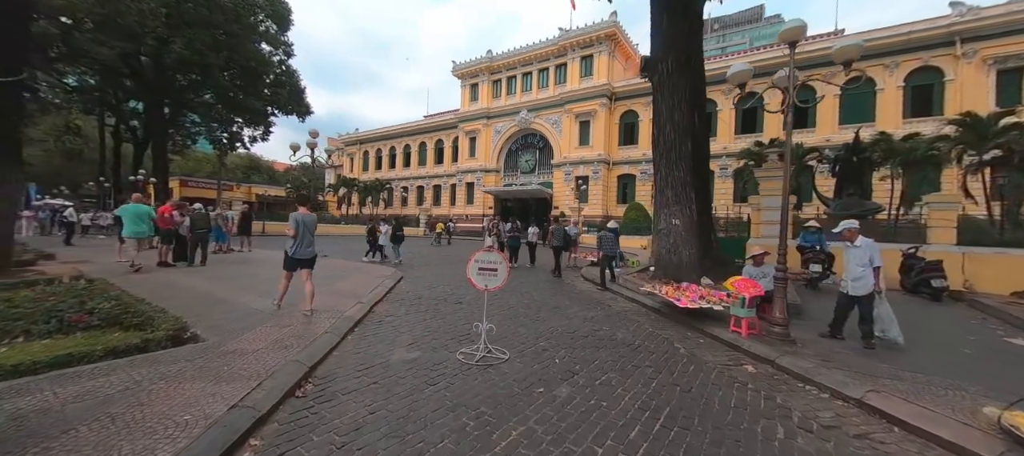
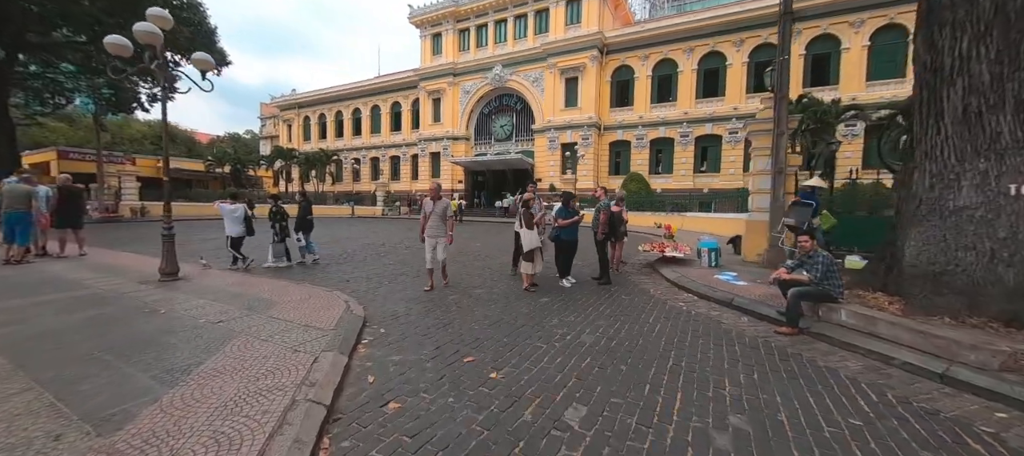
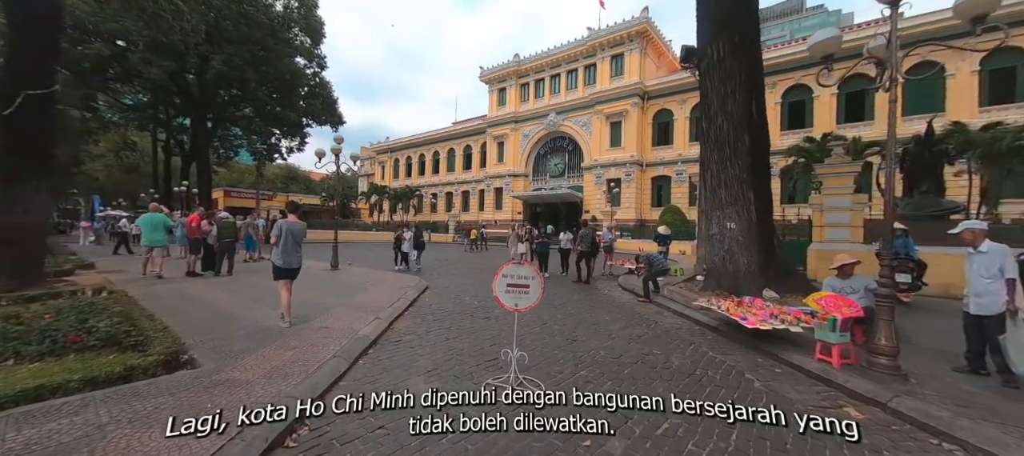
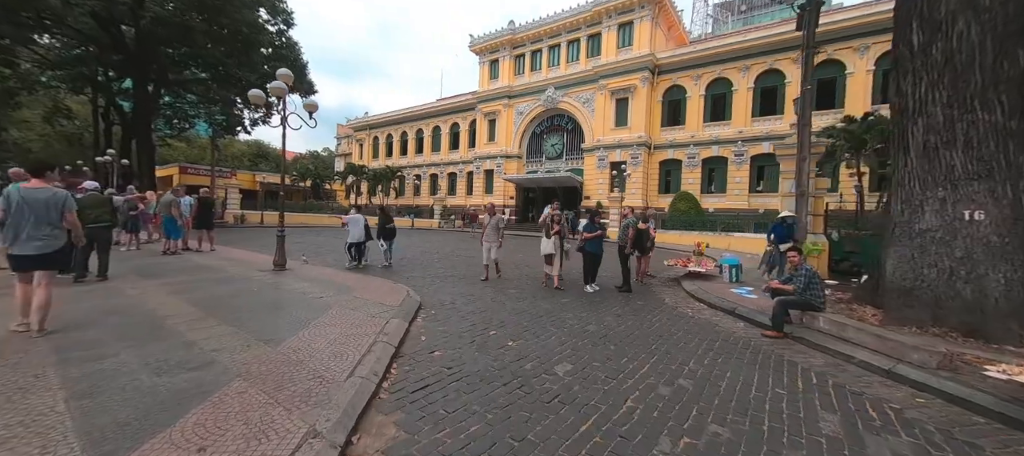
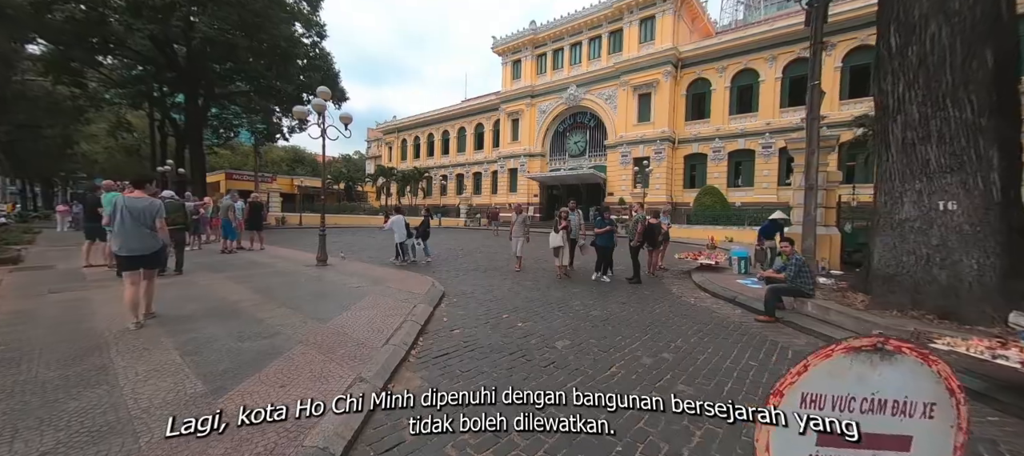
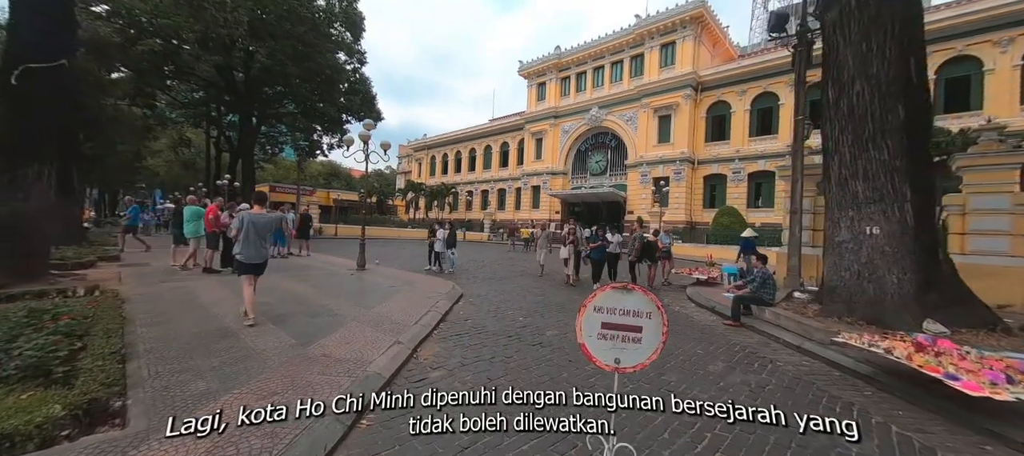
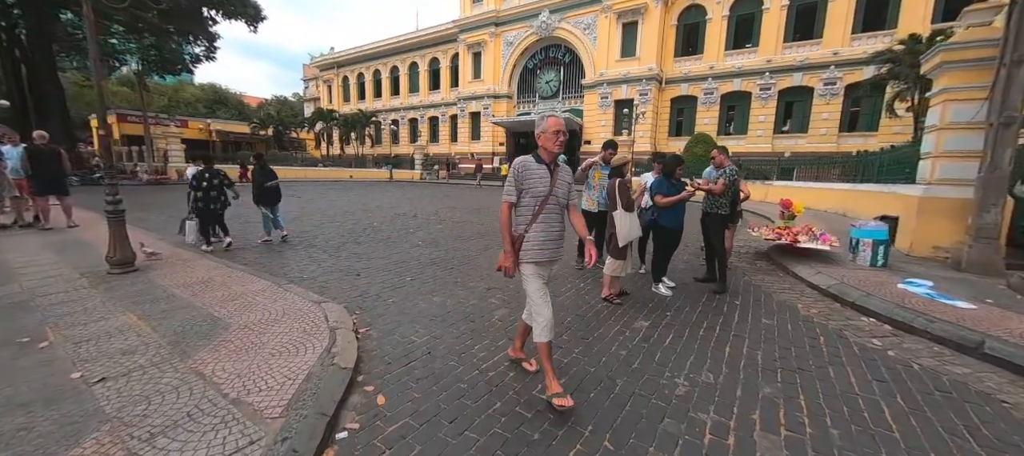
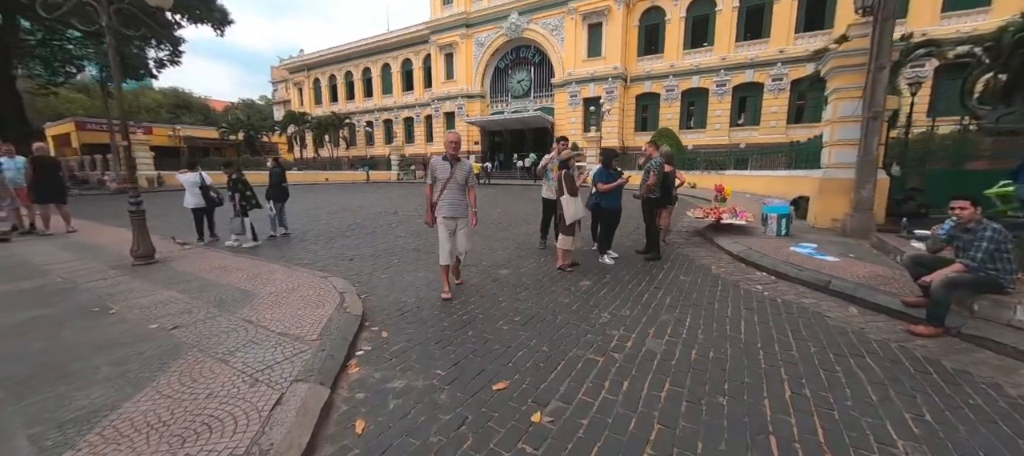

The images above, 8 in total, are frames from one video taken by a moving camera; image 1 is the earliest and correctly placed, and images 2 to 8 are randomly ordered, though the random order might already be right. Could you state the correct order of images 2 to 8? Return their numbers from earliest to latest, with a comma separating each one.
3, 6, 5, 4, 2, 8, 7
